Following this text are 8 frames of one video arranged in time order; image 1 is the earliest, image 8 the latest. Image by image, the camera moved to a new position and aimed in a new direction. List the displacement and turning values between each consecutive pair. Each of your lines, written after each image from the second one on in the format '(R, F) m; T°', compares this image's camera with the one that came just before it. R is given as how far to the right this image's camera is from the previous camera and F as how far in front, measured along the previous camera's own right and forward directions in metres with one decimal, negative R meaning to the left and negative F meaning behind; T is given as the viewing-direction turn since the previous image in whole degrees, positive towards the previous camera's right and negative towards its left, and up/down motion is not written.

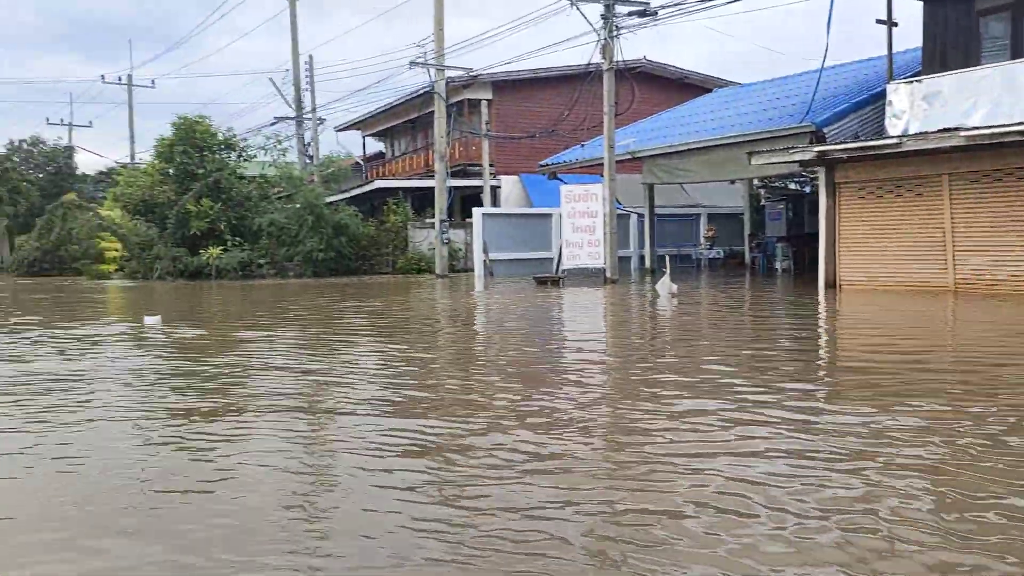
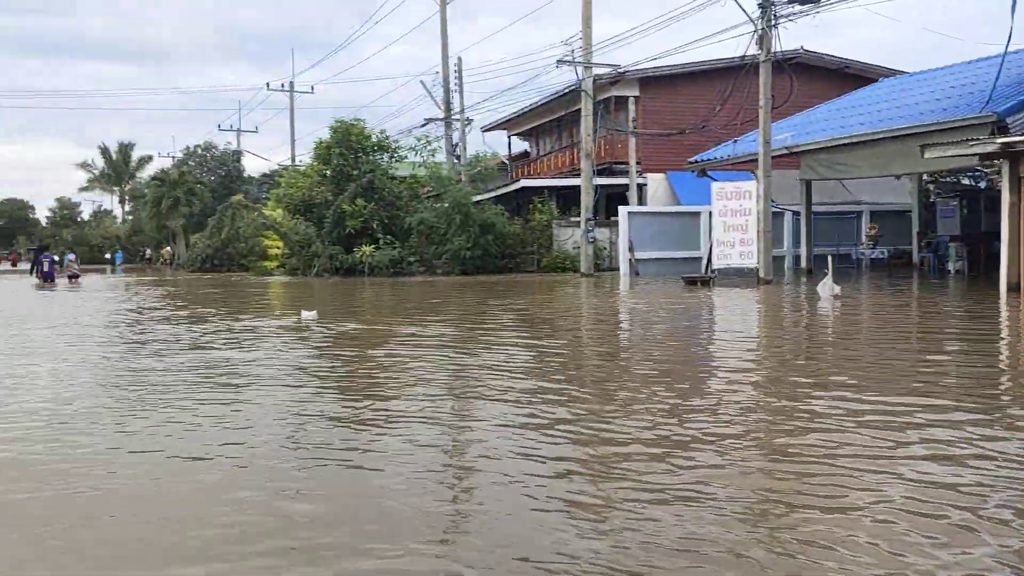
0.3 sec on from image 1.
(-0.1, +0.1) m; -10°
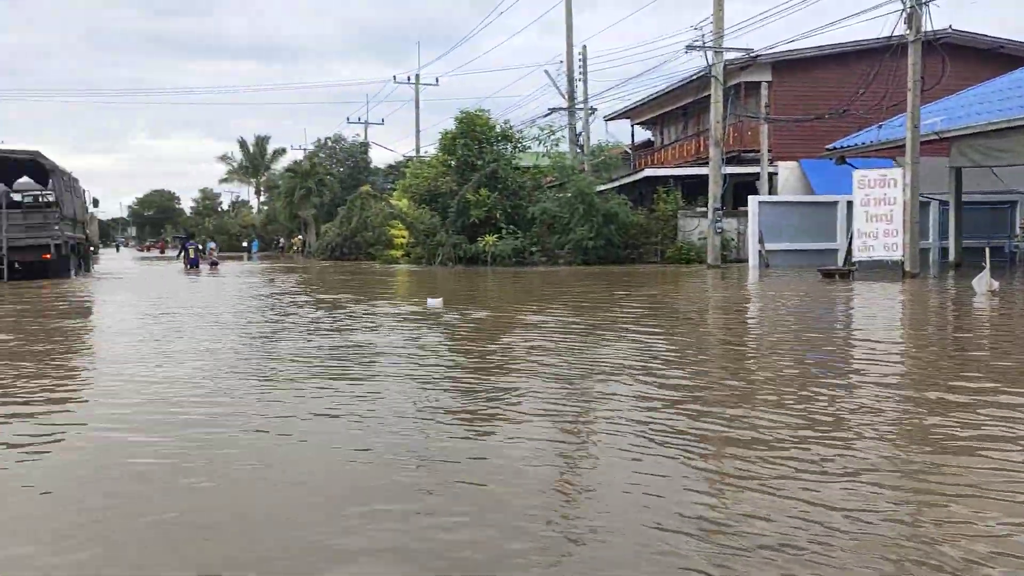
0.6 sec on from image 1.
(-0.1, +0.1) m; -8°
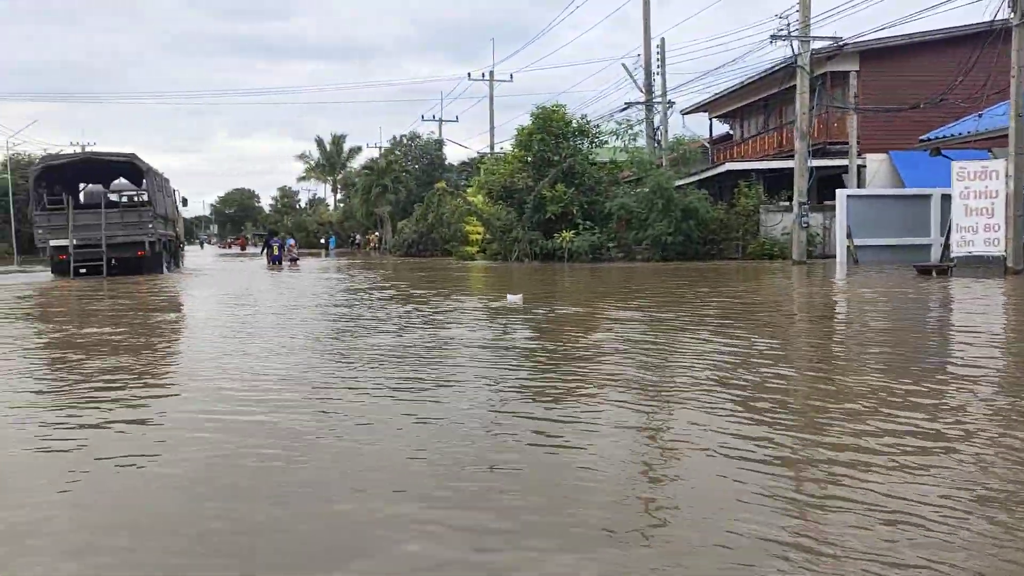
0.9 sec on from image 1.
(-0.1, +0.1) m; -5°
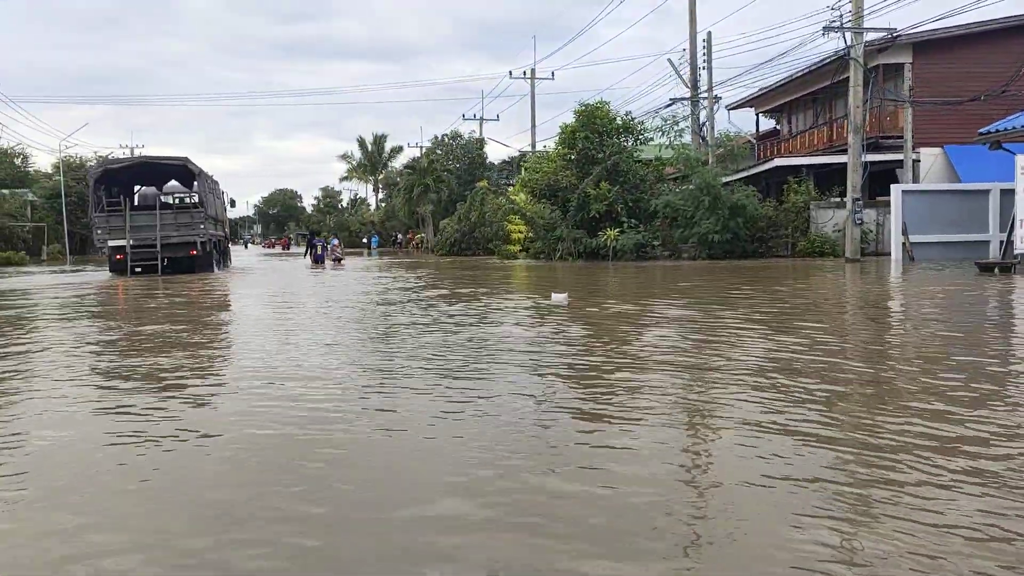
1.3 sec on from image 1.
(-0.1, +0.1) m; -3°
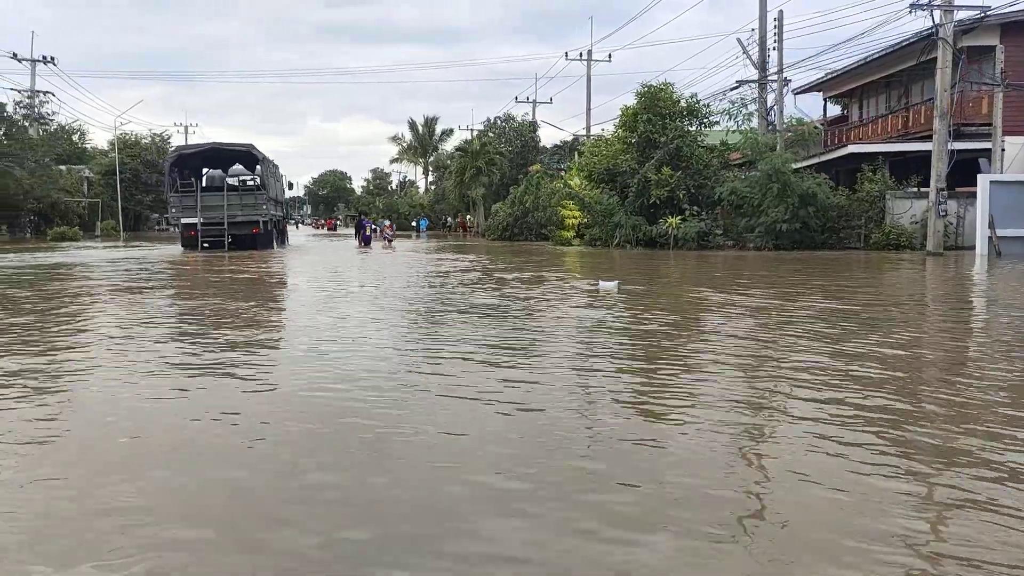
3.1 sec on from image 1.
(-0.2, +0.5) m; -3°
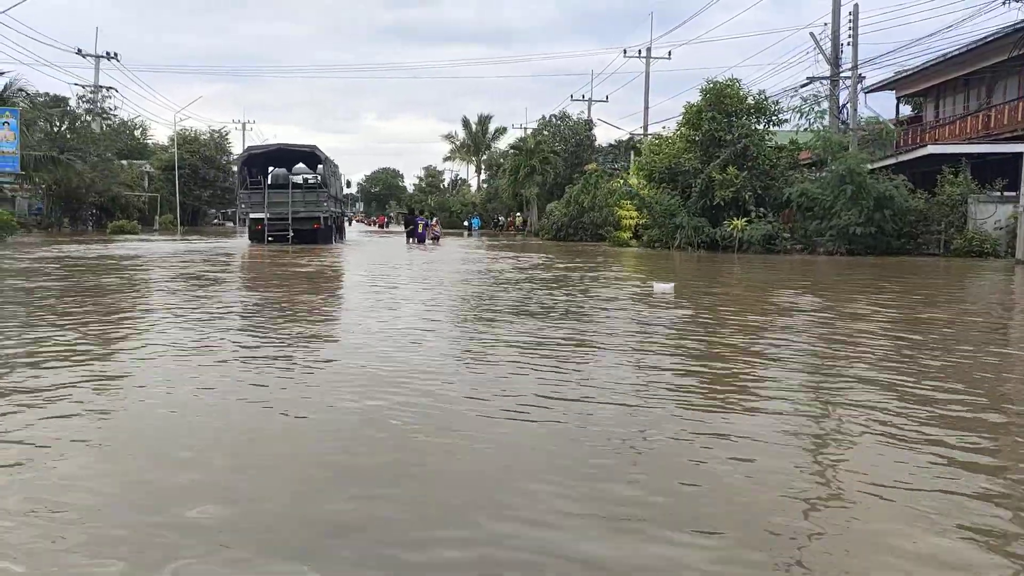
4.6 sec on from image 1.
(-0.2, +0.5) m; -3°
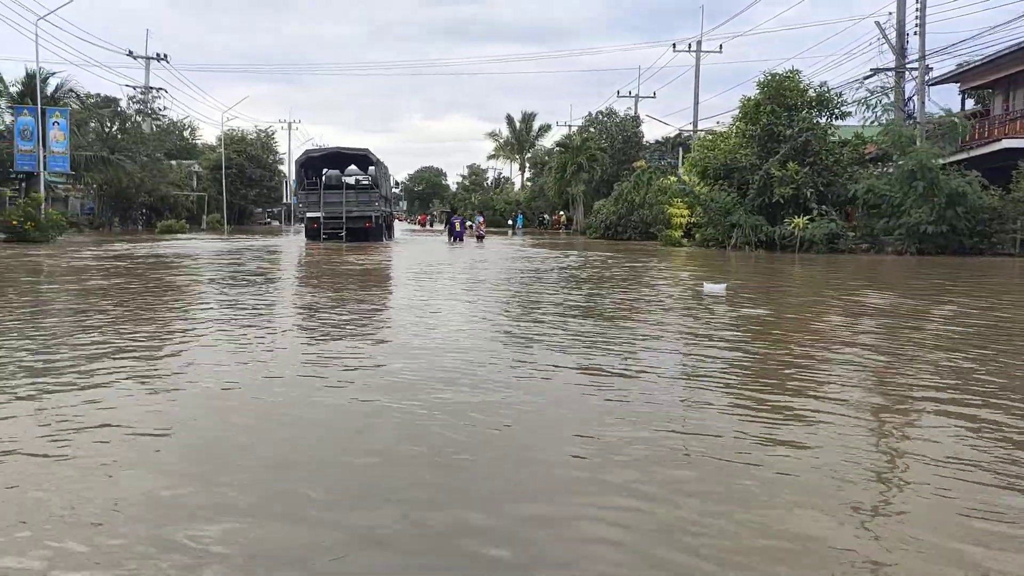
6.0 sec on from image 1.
(-0.2, +0.4) m; -3°
